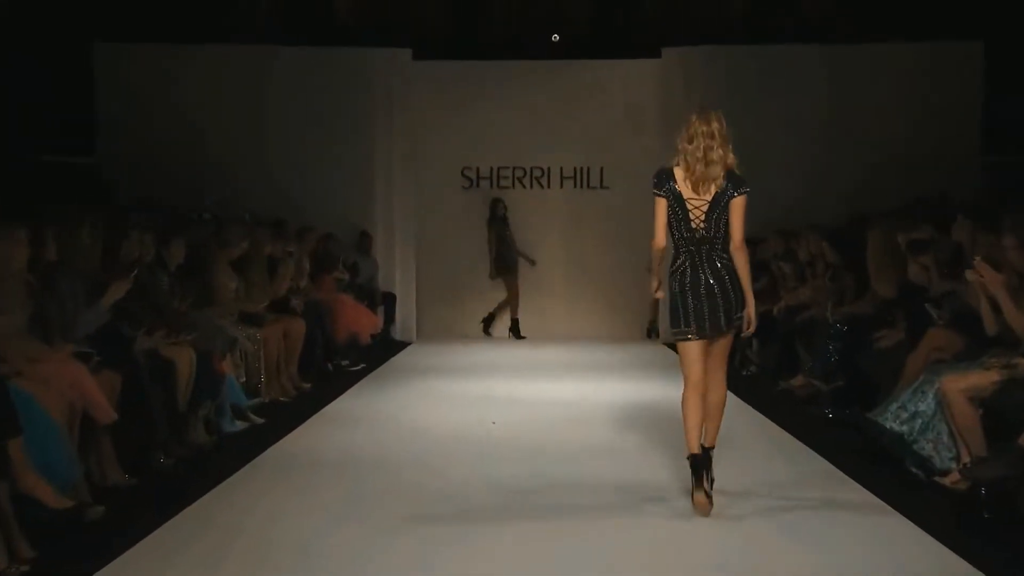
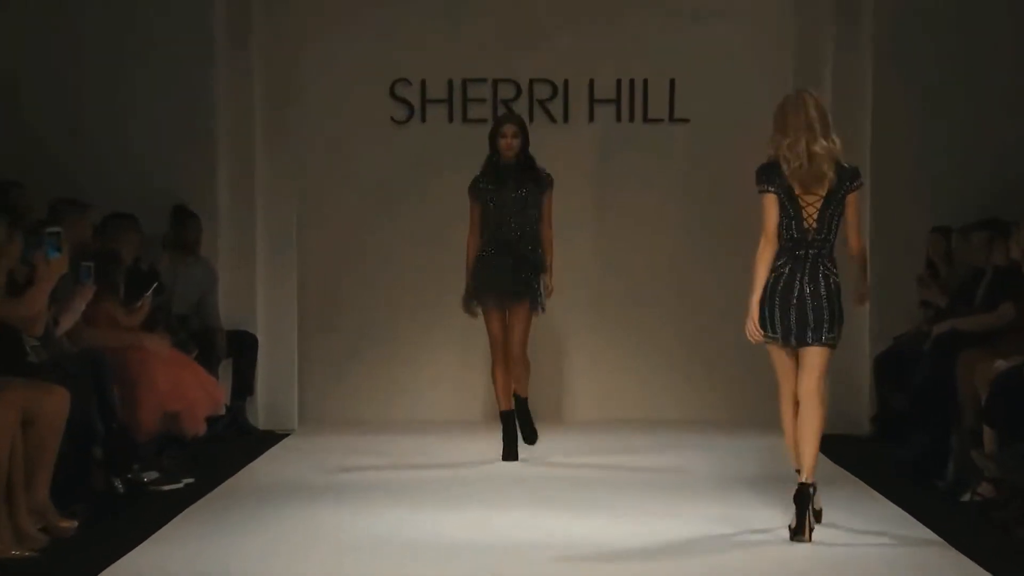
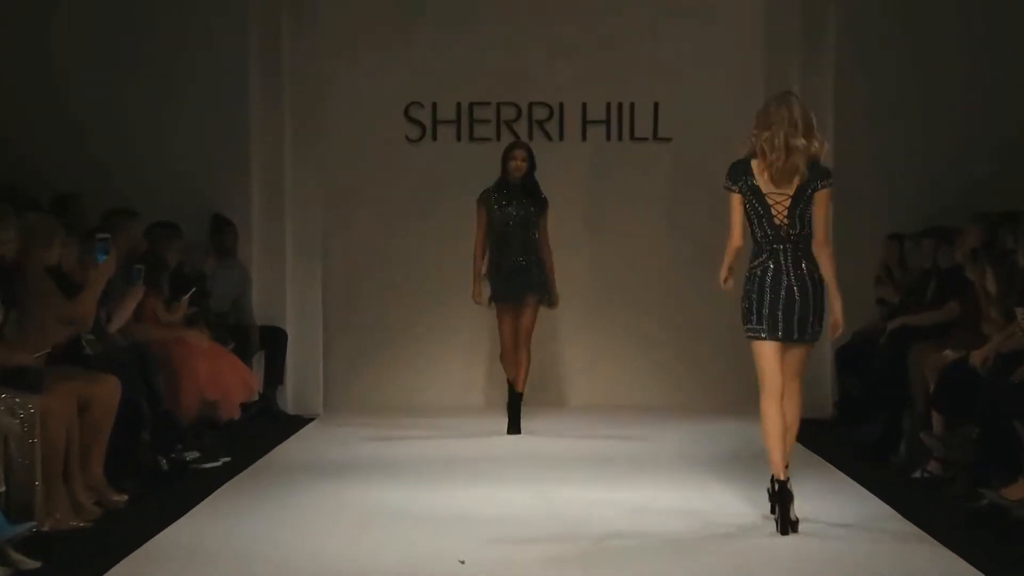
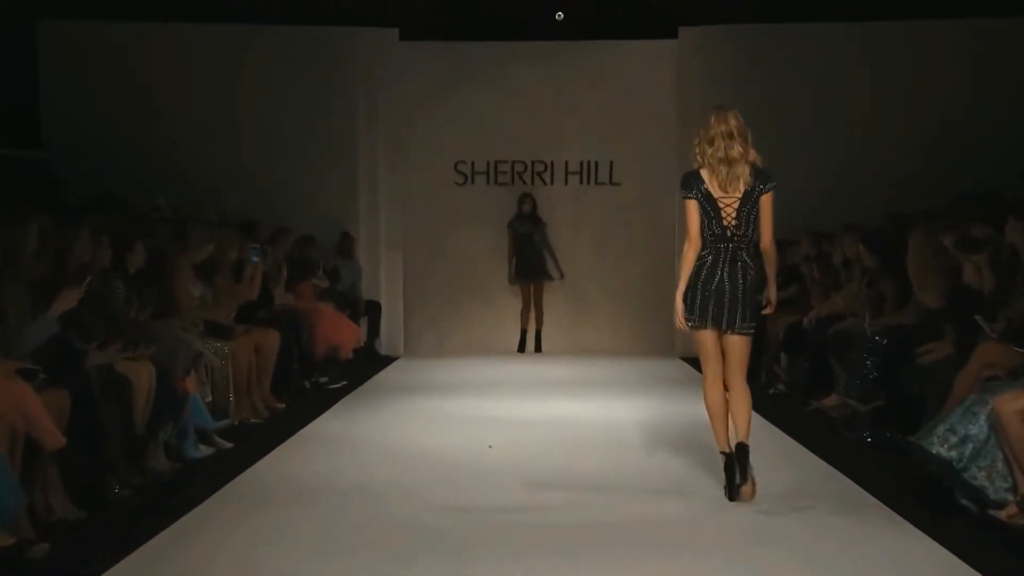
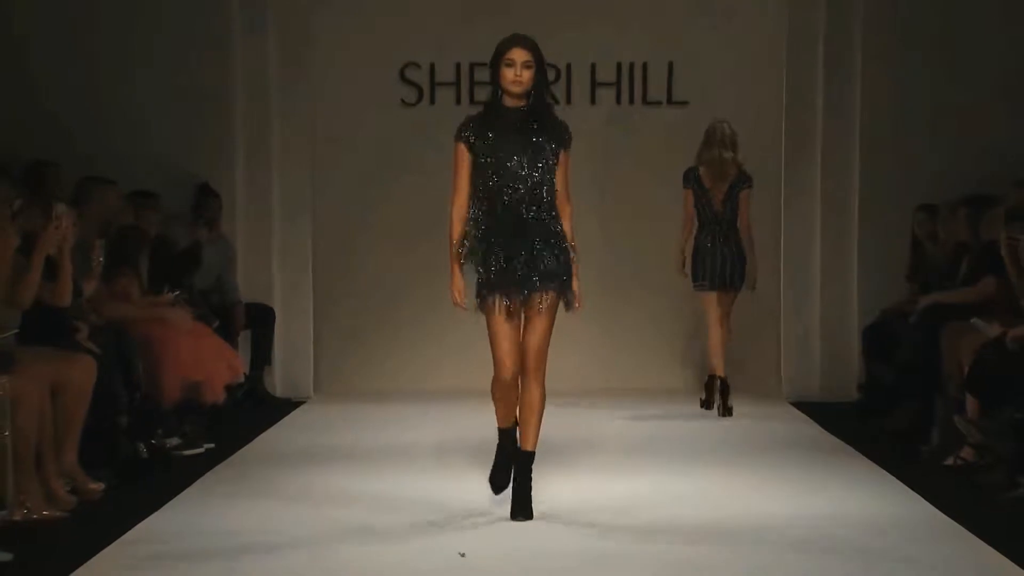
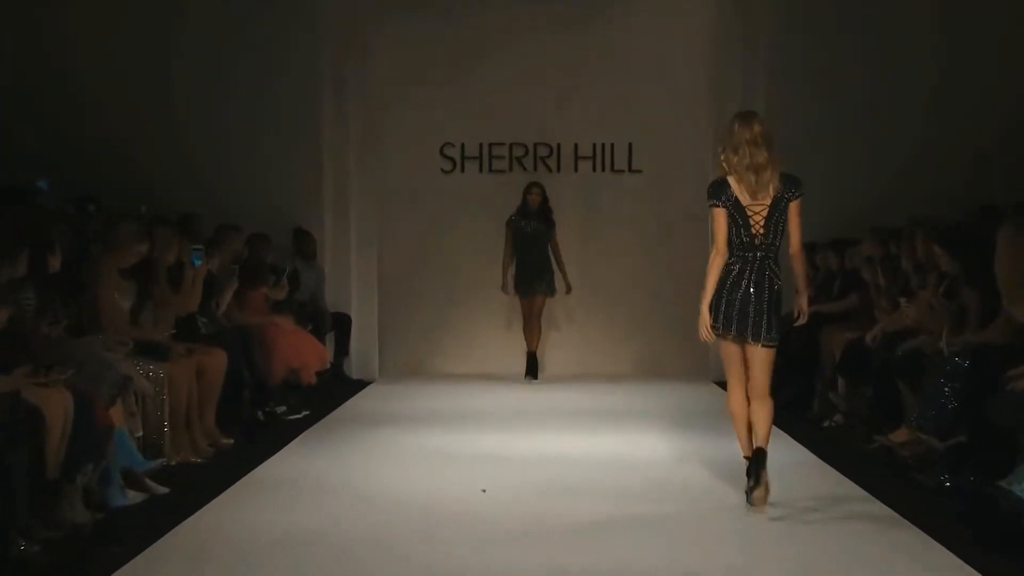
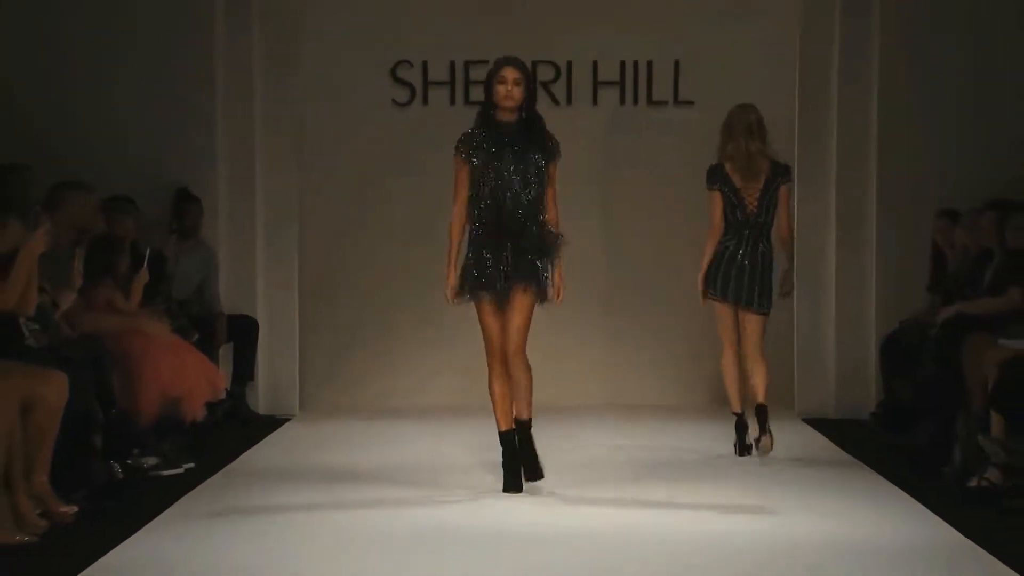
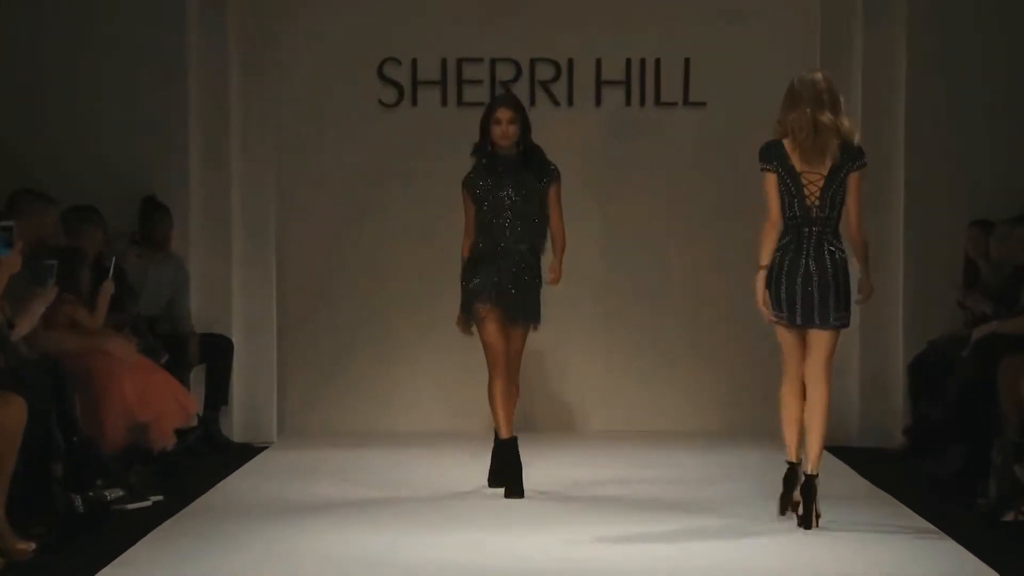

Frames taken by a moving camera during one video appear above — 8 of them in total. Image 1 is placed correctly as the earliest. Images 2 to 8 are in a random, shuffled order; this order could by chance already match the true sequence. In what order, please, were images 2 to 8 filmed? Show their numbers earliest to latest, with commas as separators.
4, 6, 3, 2, 8, 7, 5
